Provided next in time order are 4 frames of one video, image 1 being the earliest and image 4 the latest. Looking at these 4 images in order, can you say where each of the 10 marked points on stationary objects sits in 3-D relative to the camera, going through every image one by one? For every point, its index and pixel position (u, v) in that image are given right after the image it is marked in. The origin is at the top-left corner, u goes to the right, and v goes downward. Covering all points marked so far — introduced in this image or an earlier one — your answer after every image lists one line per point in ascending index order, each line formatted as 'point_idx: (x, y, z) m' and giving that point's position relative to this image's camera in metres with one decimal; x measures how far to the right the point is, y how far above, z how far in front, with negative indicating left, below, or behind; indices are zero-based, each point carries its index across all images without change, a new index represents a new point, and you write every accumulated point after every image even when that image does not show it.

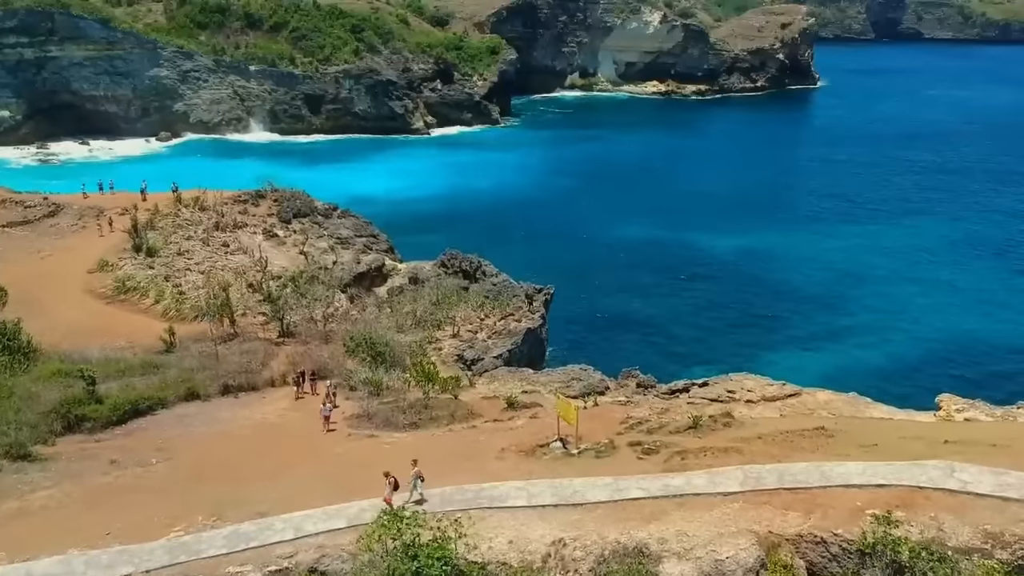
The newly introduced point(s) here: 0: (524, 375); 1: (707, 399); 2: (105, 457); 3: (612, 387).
0: (+0.3, -1.9, +20.0) m
1: (+3.4, -2.0, +16.4) m
2: (-6.6, -2.8, +15.2) m
3: (+1.9, -1.9, +18.0) m
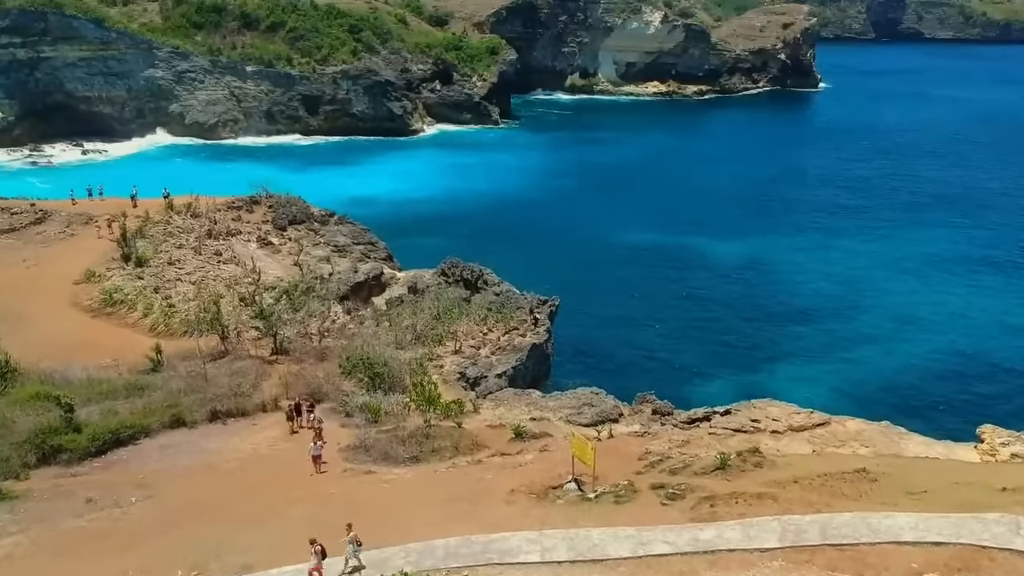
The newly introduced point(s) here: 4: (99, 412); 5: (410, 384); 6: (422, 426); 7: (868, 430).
0: (+0.4, -2.2, +18.8) m
1: (+3.6, -2.3, +15.3) m
2: (-6.5, -3.1, +14.0) m
3: (+2.1, -2.3, +16.9) m
4: (-7.6, -2.3, +17.3) m
5: (-2.2, -2.0, +19.9) m
6: (-1.6, -2.4, +16.3) m
7: (+5.9, -2.4, +15.6) m
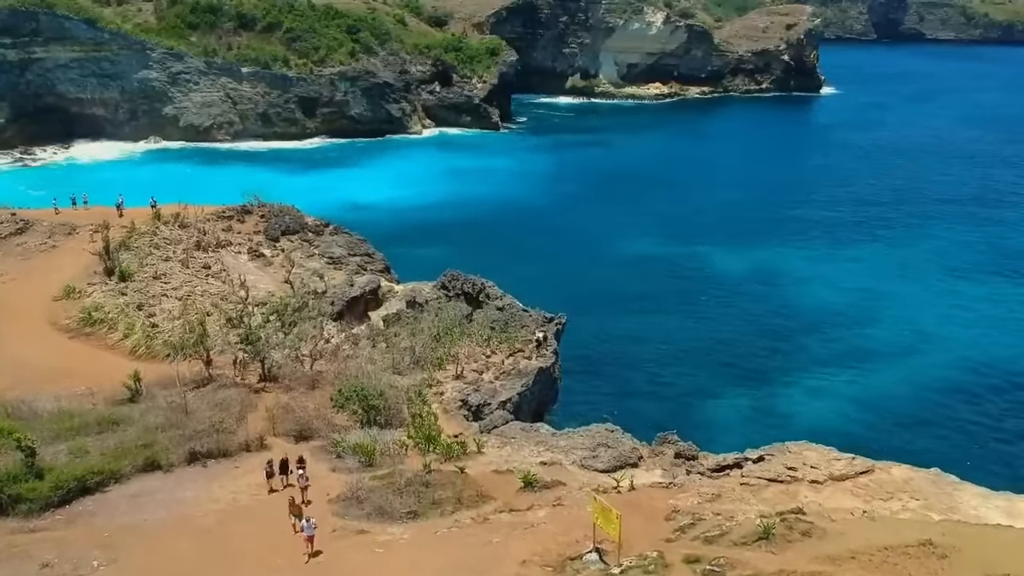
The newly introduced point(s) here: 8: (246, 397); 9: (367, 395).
0: (+0.5, -2.7, +17.3) m
1: (+3.7, -2.8, +13.7) m
2: (-6.3, -3.6, +12.4) m
3: (+2.2, -2.8, +15.3) m
4: (-7.5, -2.8, +15.7) m
5: (-2.0, -2.5, +18.3) m
6: (-1.4, -2.9, +14.7) m
7: (+6.1, -2.9, +14.0) m
8: (-5.5, -2.2, +19.2) m
9: (-2.9, -2.1, +18.6) m
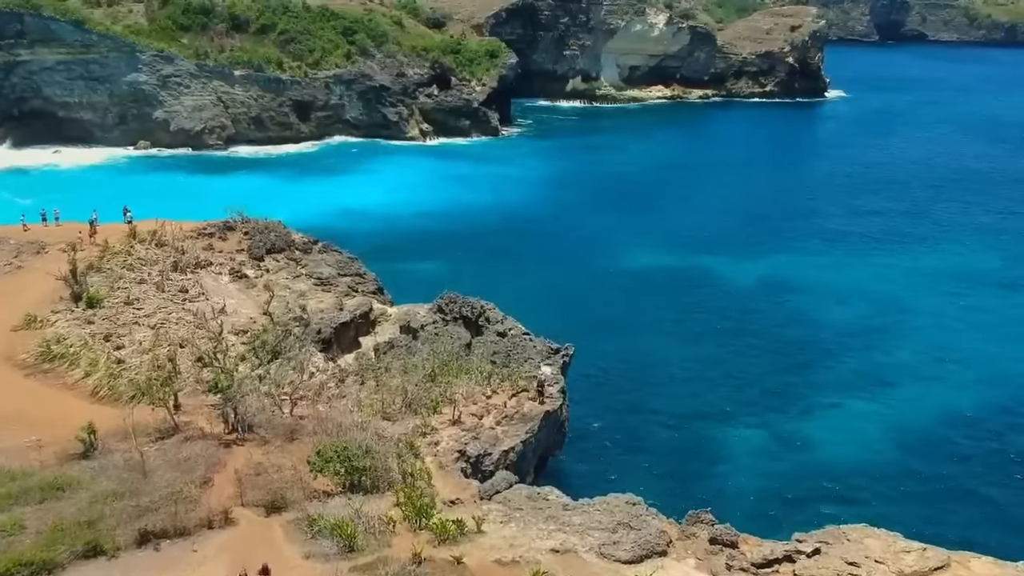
0: (+0.6, -3.5, +14.9) m
1: (+3.8, -3.6, +11.4) m
2: (-6.3, -4.4, +10.1) m
3: (+2.3, -3.5, +13.0) m
4: (-7.4, -3.5, +13.4) m
5: (-2.0, -3.3, +16.0) m
6: (-1.4, -3.7, +12.4) m
7: (+6.2, -3.6, +11.7) m
8: (-5.4, -3.0, +16.9) m
9: (-2.8, -2.9, +16.3) m
